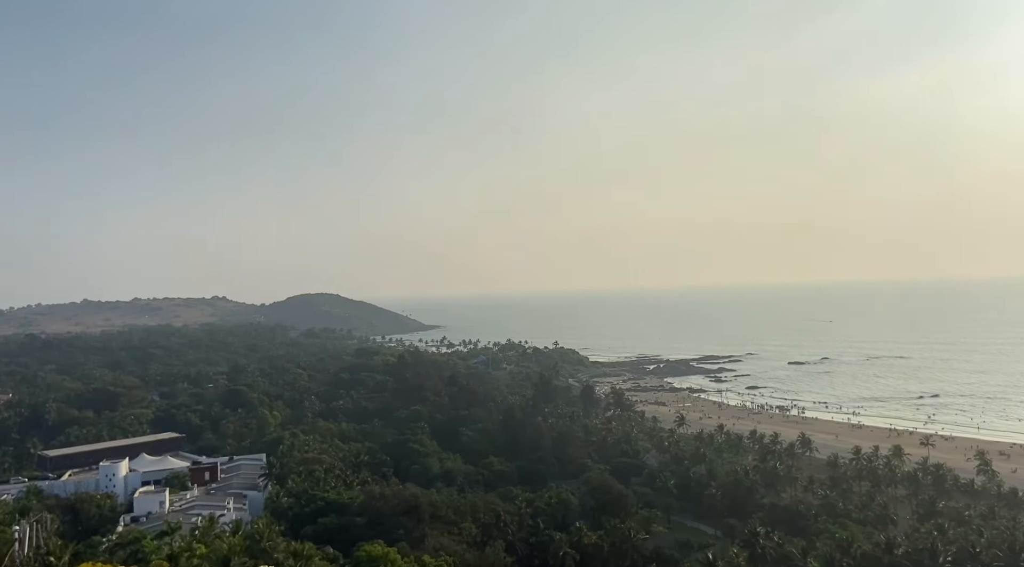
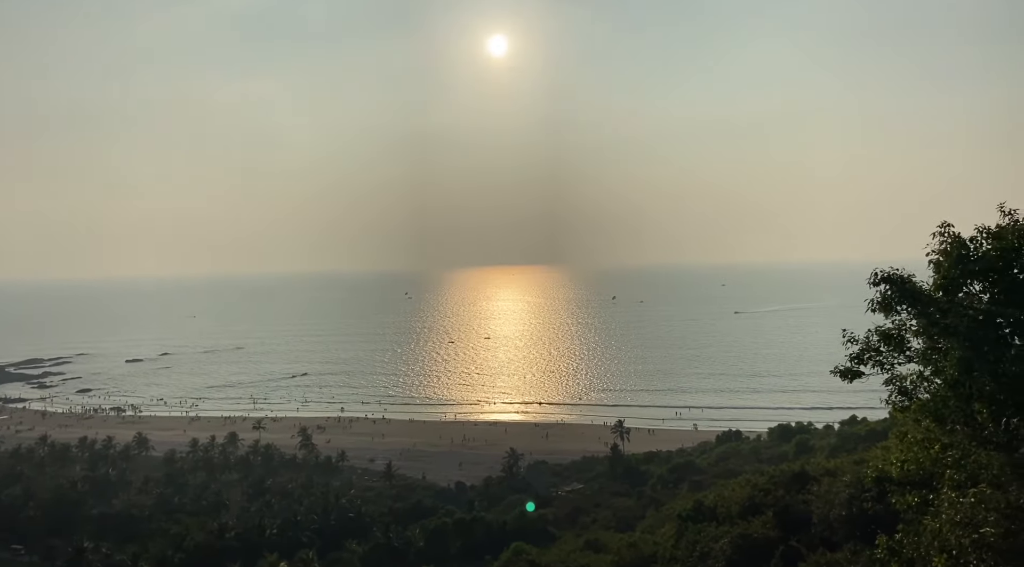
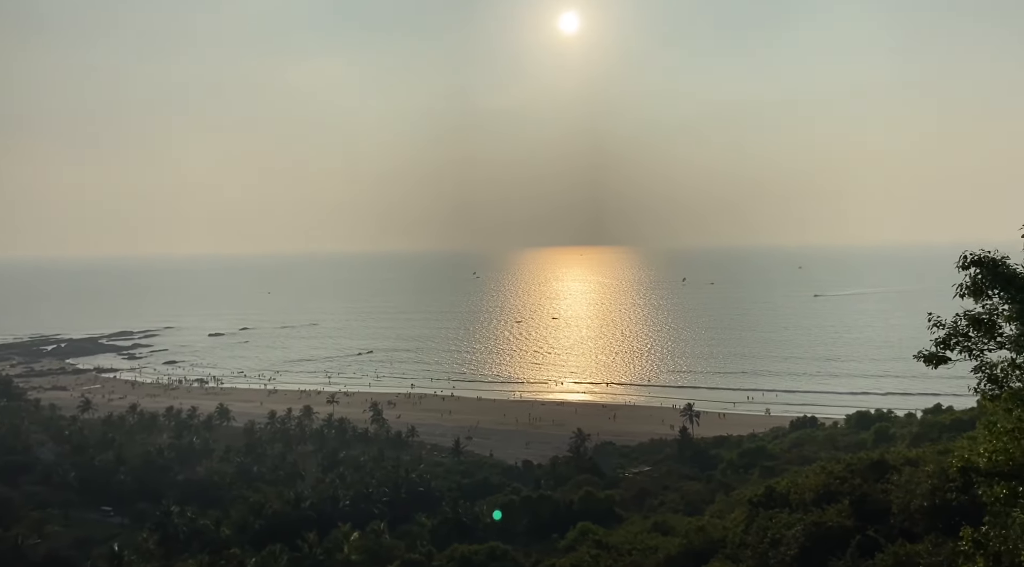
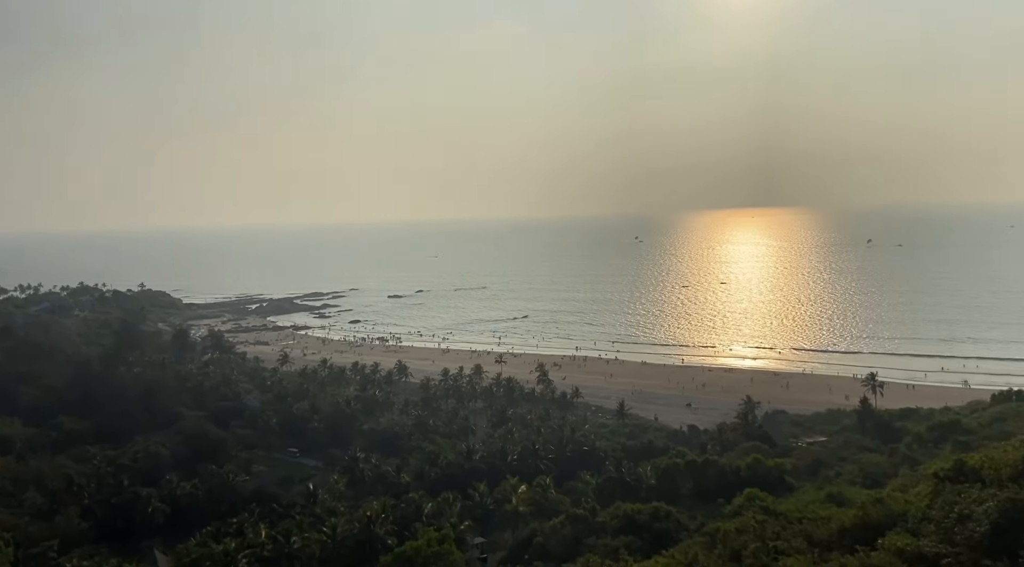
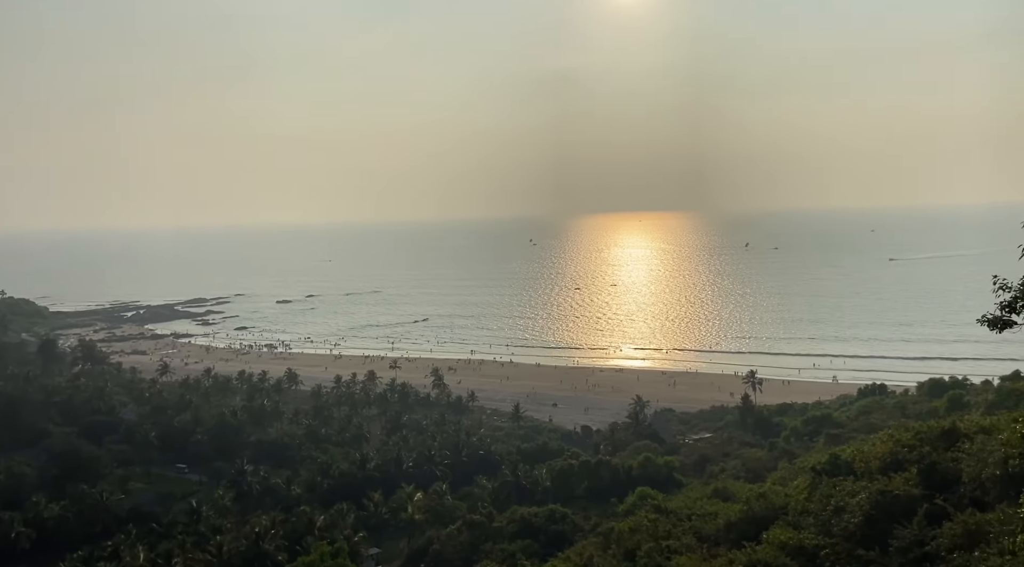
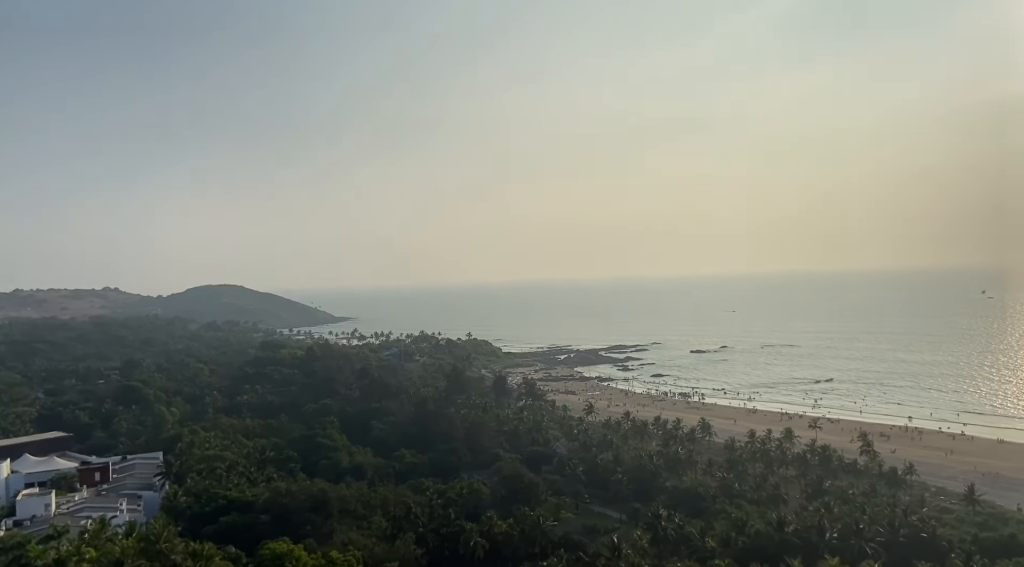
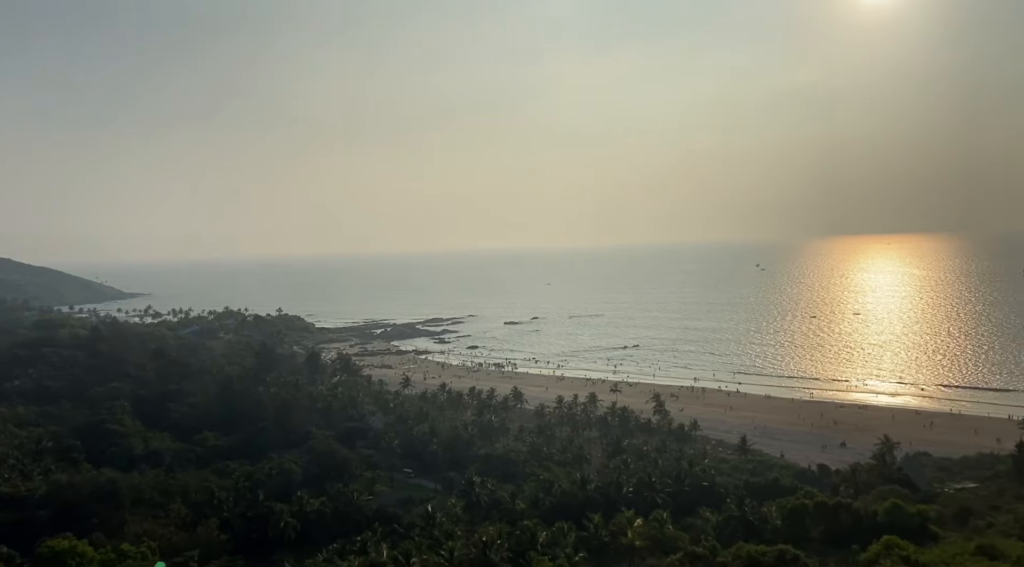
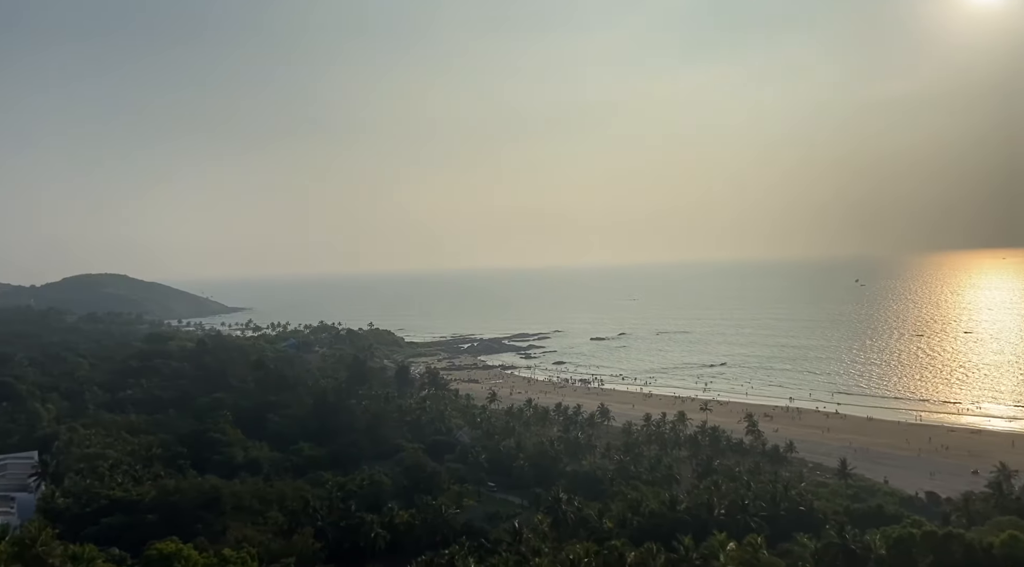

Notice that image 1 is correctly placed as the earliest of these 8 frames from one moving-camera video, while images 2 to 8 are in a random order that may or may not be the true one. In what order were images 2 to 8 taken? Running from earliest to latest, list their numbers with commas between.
6, 8, 7, 4, 5, 3, 2
